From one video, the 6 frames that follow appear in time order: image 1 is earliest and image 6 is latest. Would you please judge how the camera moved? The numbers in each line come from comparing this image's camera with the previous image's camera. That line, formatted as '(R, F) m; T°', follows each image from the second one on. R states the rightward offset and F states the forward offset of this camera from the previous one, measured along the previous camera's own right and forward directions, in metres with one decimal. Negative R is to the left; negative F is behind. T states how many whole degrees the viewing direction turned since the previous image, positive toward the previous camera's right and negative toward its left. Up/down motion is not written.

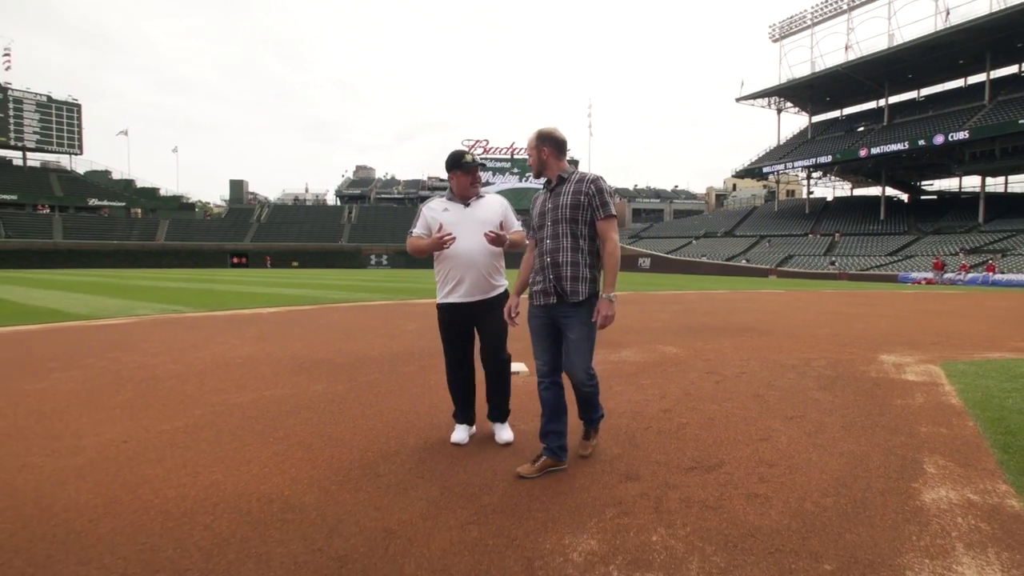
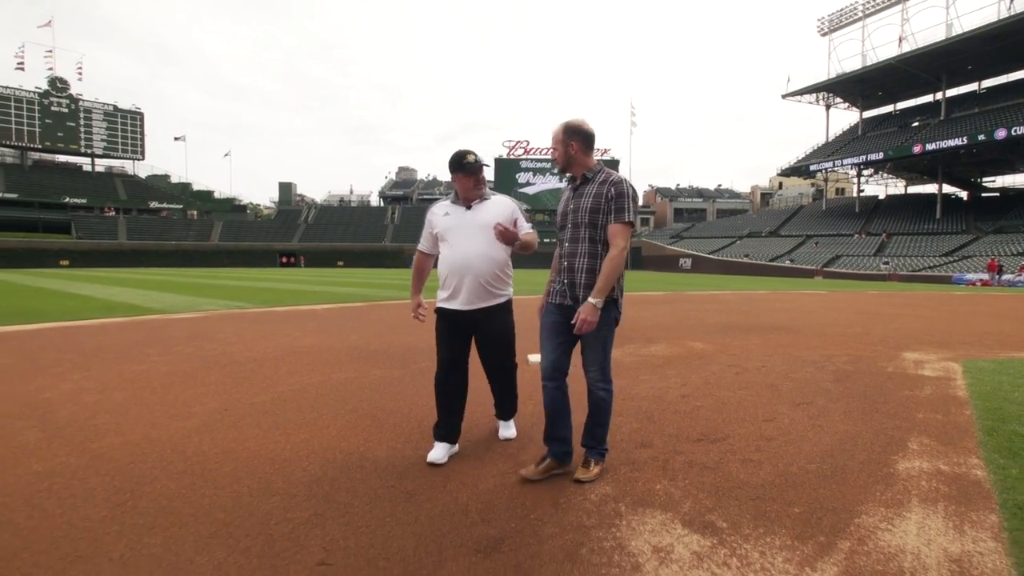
(0.0, -0.5) m; -4°
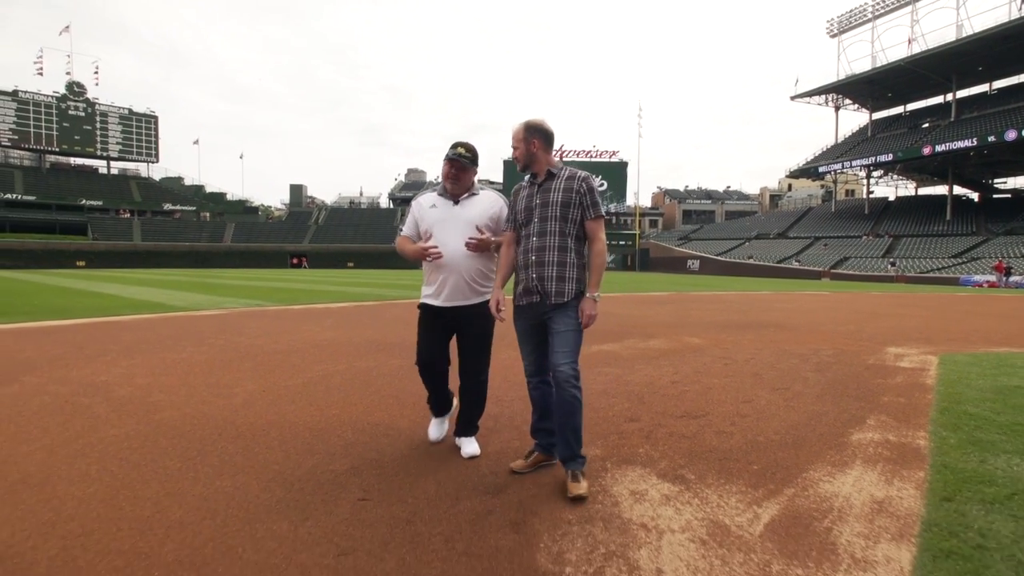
(0.0, -0.5) m; -1°
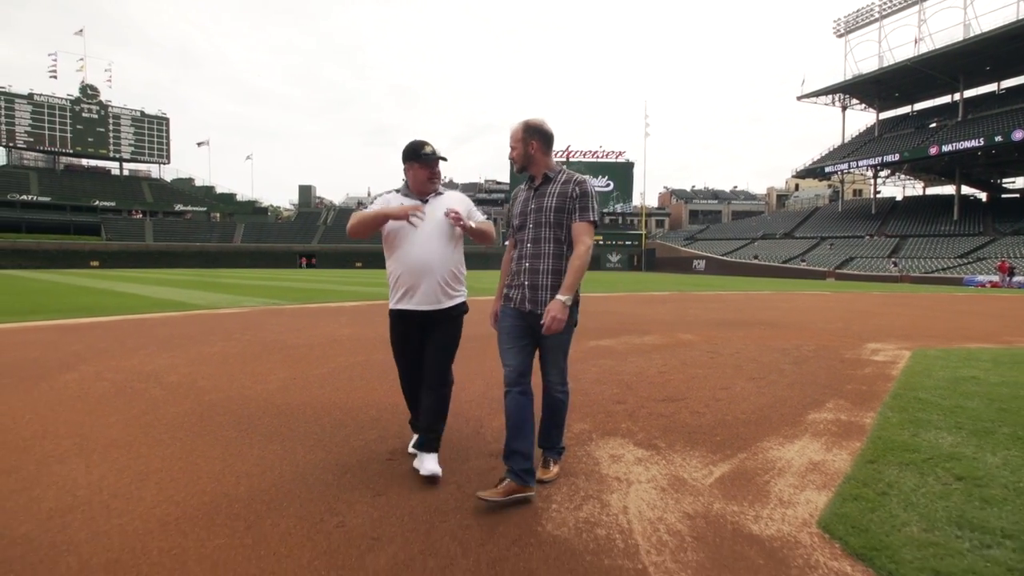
(0.0, -0.5) m; -1°
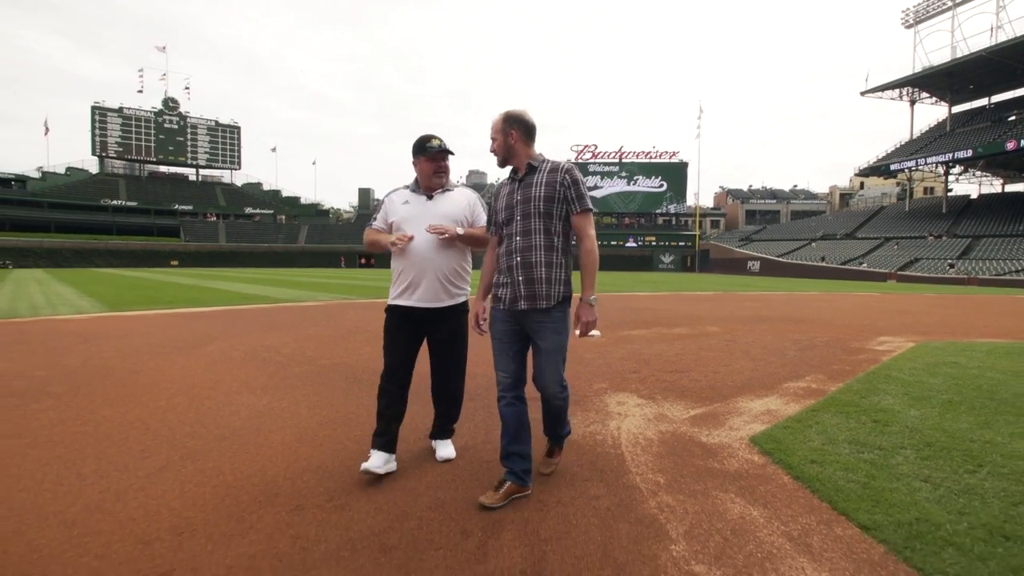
(+0.1, -1.2) m; -5°
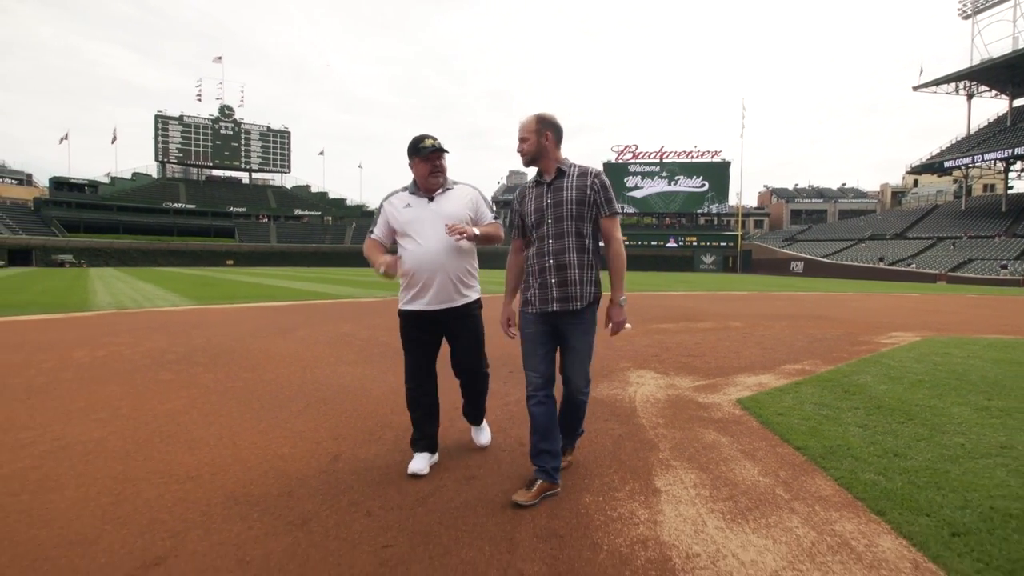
(0.0, -1.1) m; -4°
